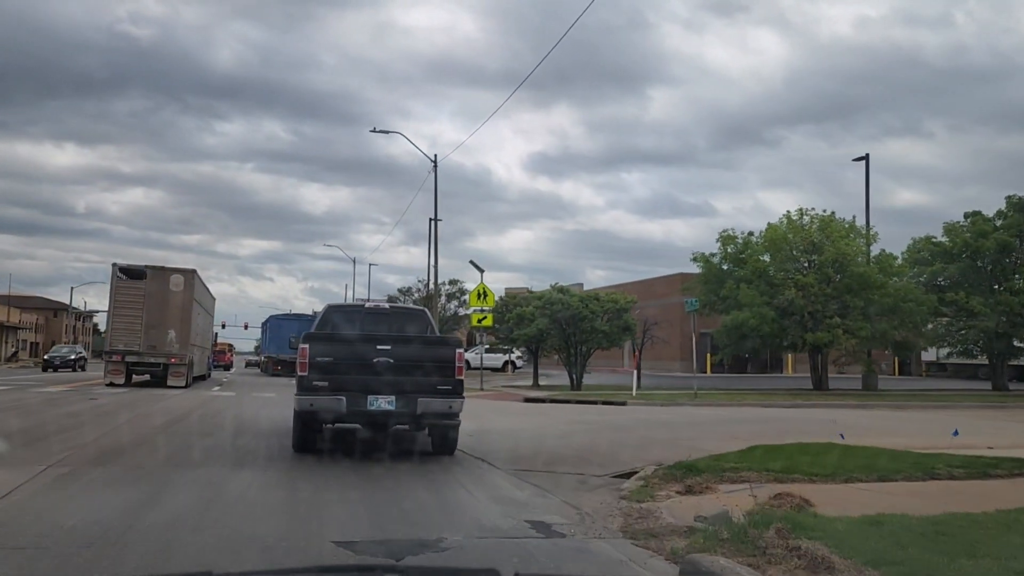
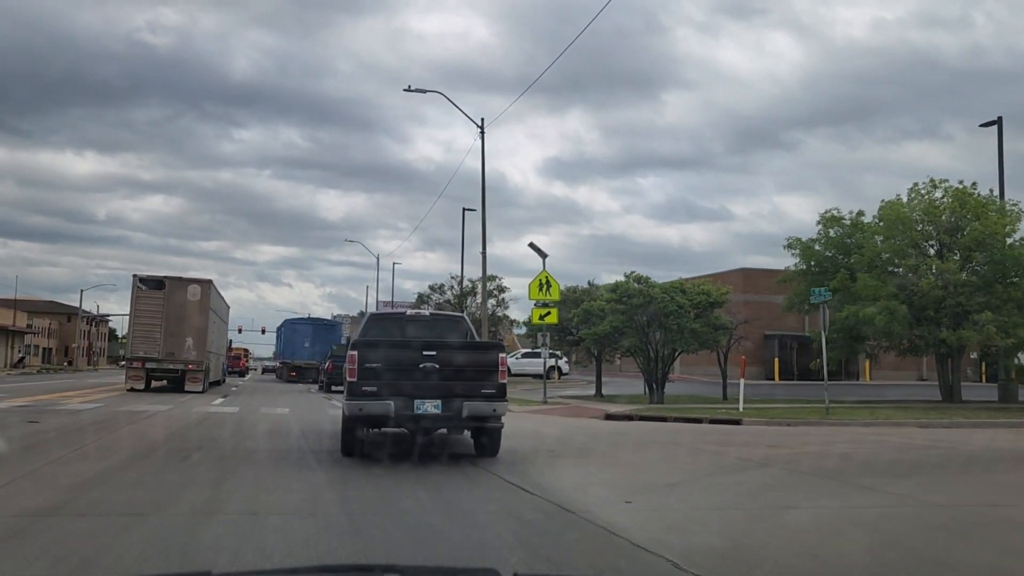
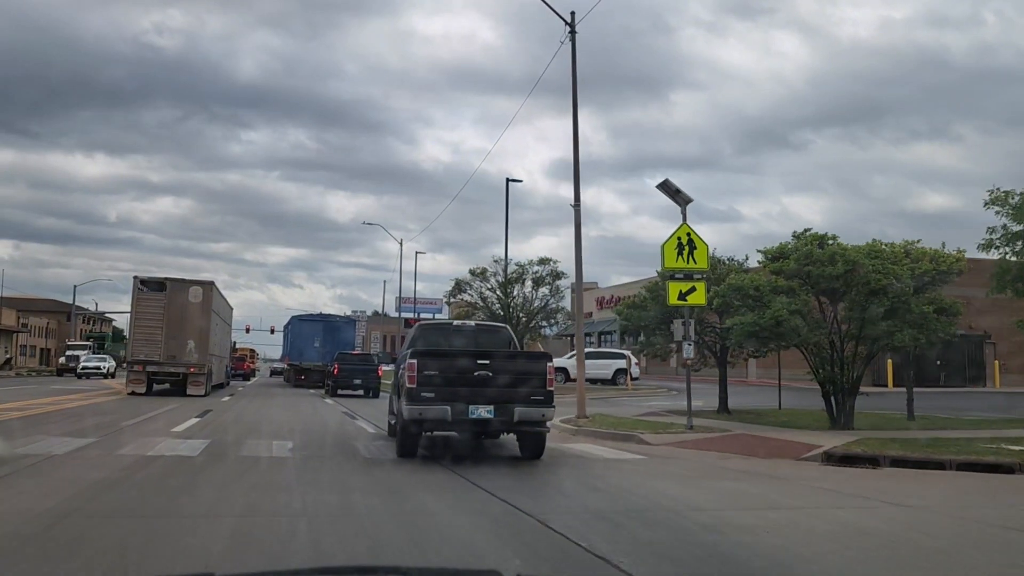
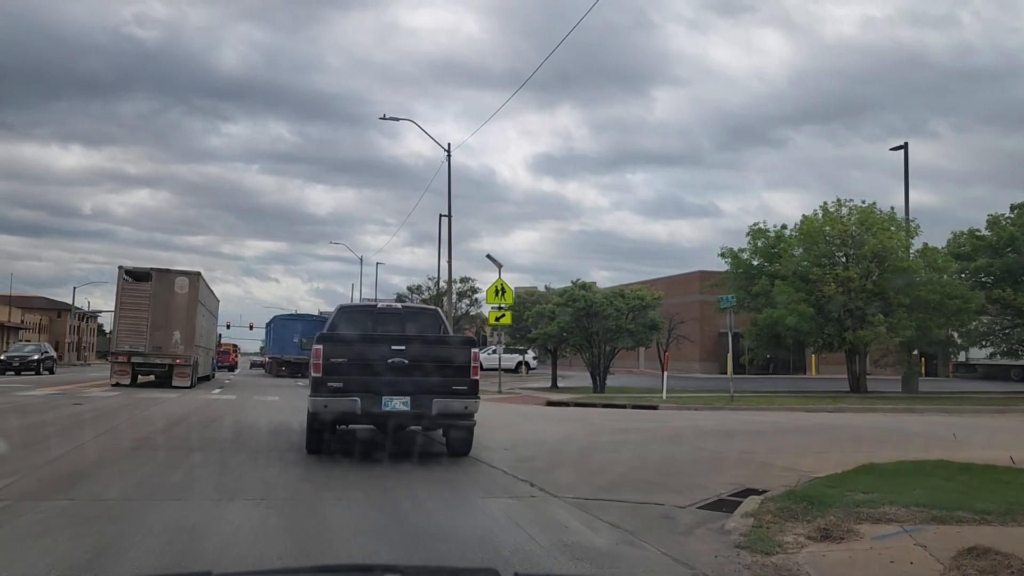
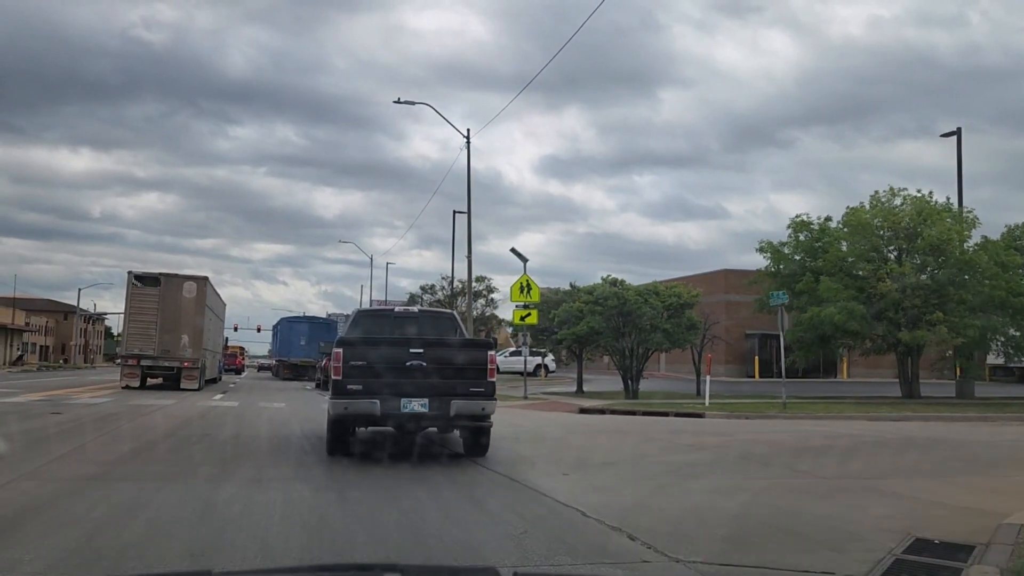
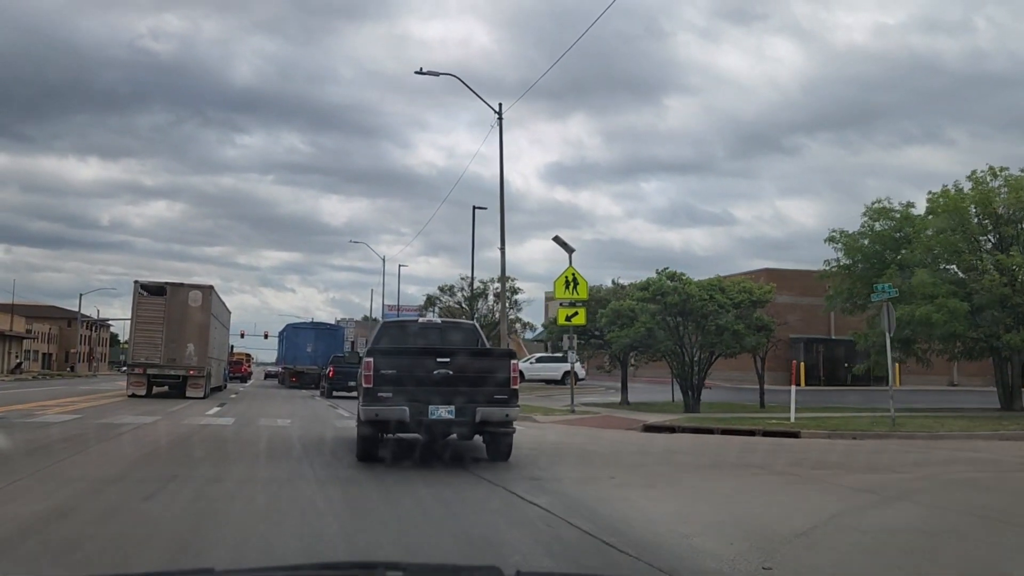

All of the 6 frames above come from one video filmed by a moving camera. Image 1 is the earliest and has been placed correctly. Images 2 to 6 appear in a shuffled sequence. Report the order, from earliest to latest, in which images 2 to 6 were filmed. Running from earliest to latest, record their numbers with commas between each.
4, 5, 2, 6, 3
